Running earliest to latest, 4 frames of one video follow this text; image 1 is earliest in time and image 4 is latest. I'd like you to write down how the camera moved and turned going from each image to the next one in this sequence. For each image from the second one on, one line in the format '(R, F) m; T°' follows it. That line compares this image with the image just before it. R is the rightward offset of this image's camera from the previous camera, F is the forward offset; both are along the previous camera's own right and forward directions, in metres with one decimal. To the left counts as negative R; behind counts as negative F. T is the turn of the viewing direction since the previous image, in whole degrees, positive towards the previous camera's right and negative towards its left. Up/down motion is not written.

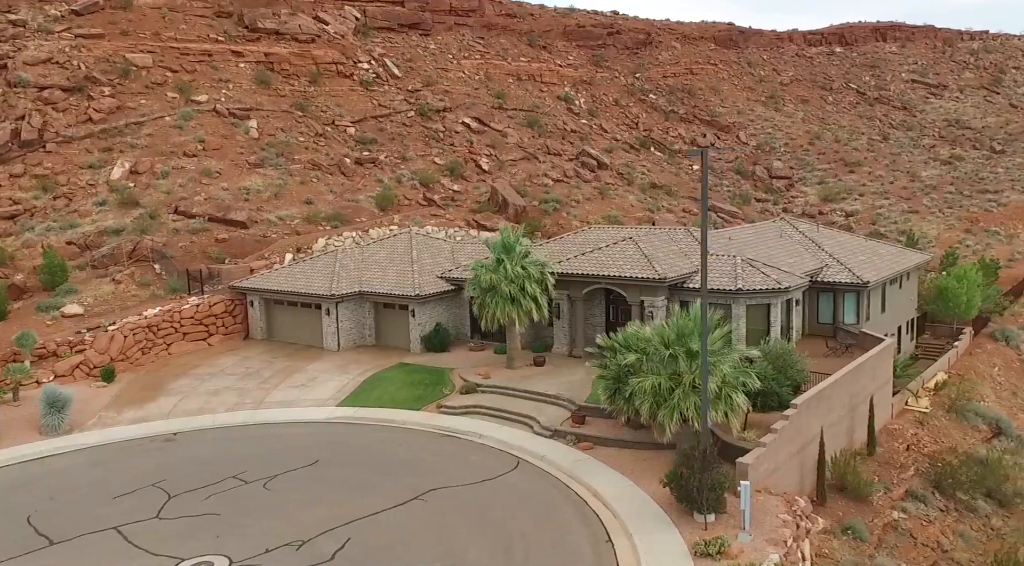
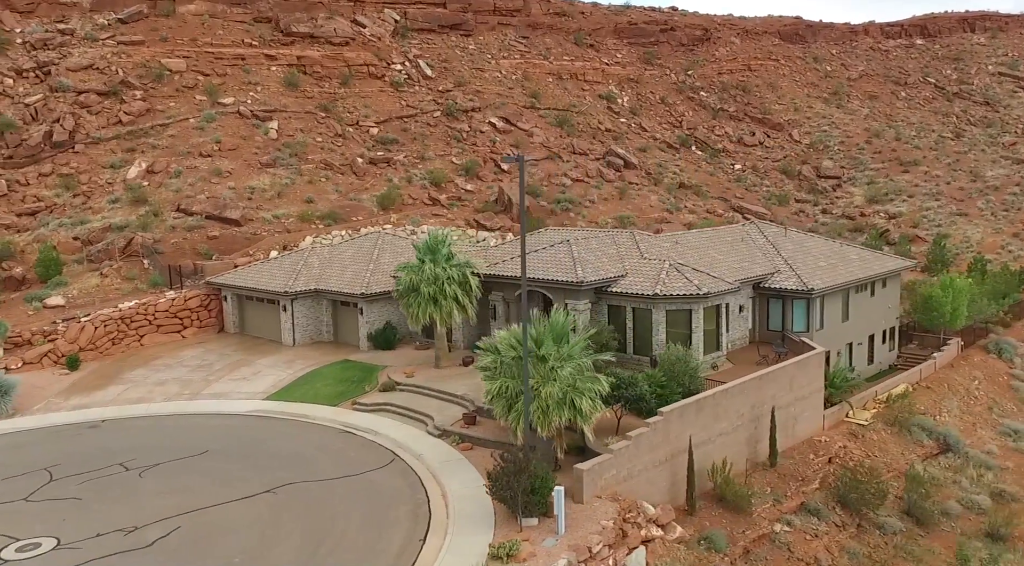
(+4.9, -0.1) m; -6°
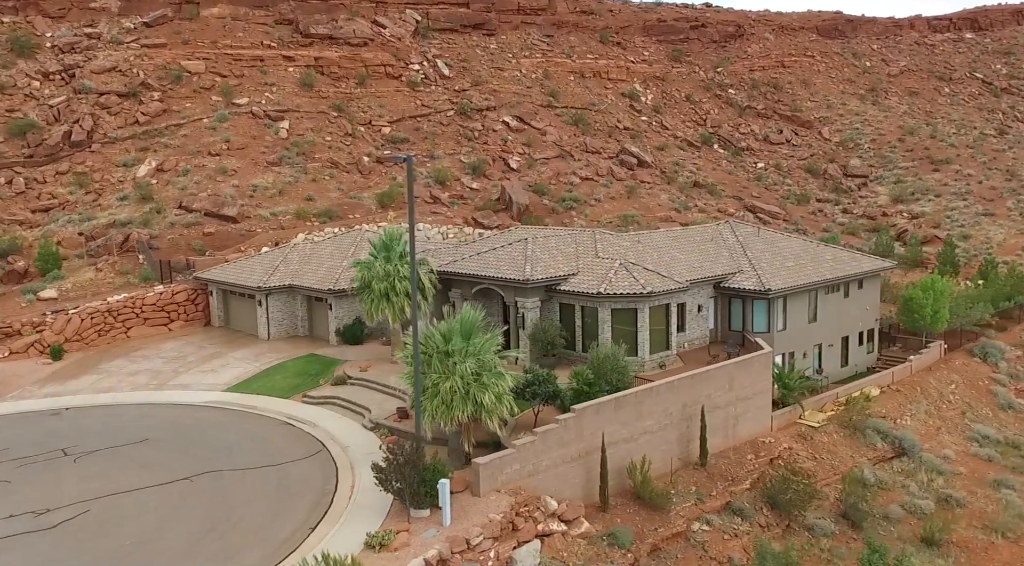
(+3.0, -0.3) m; -4°
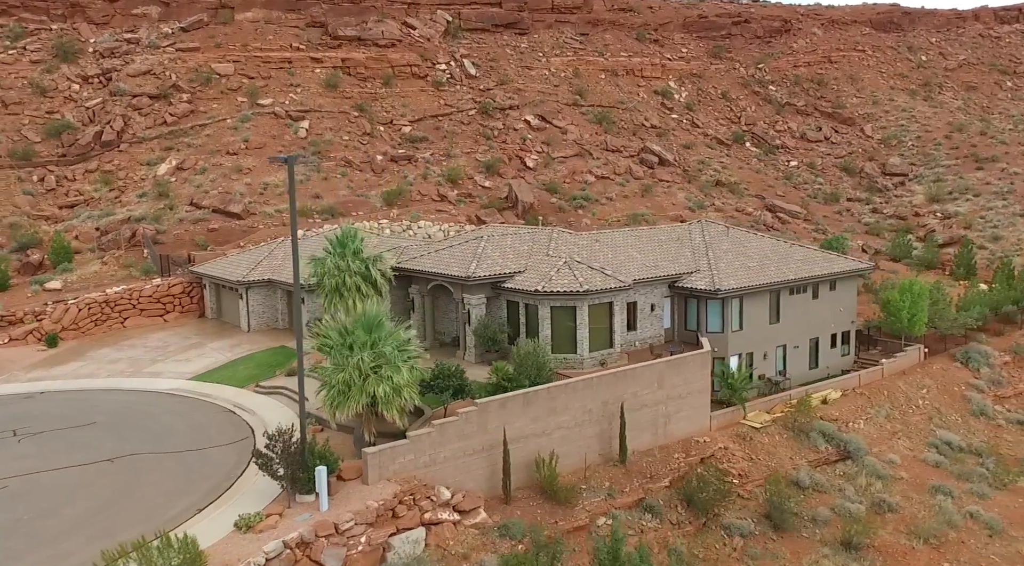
(+3.7, -0.4) m; -5°
